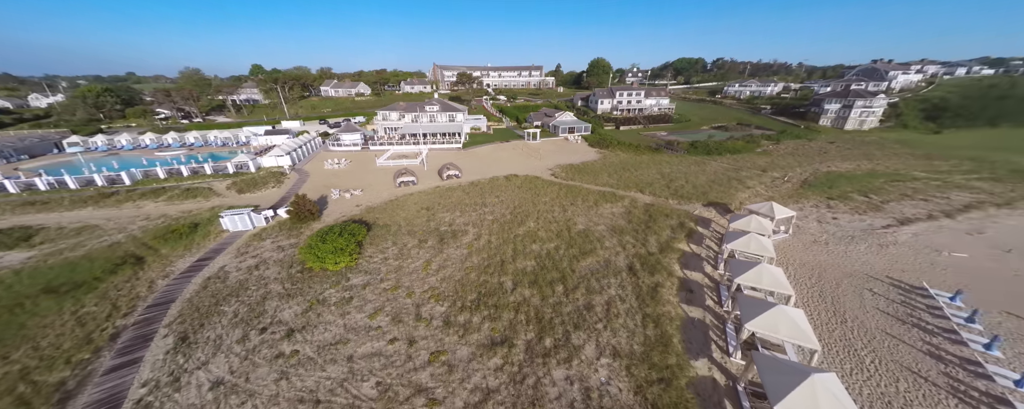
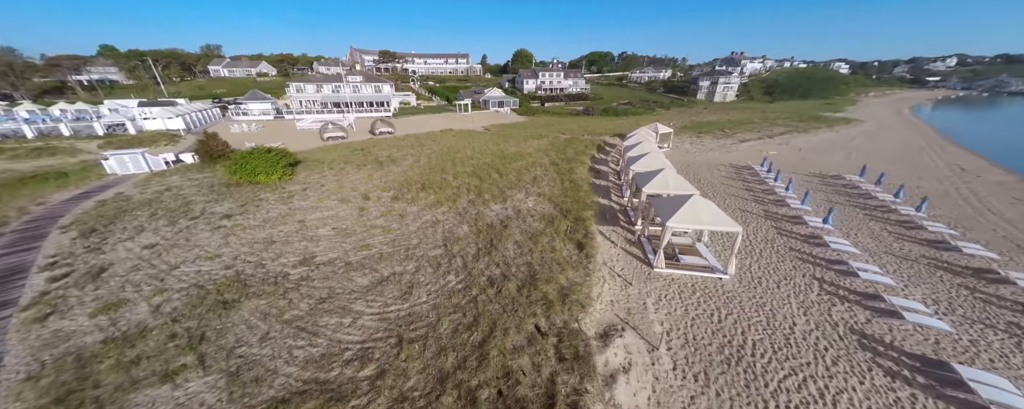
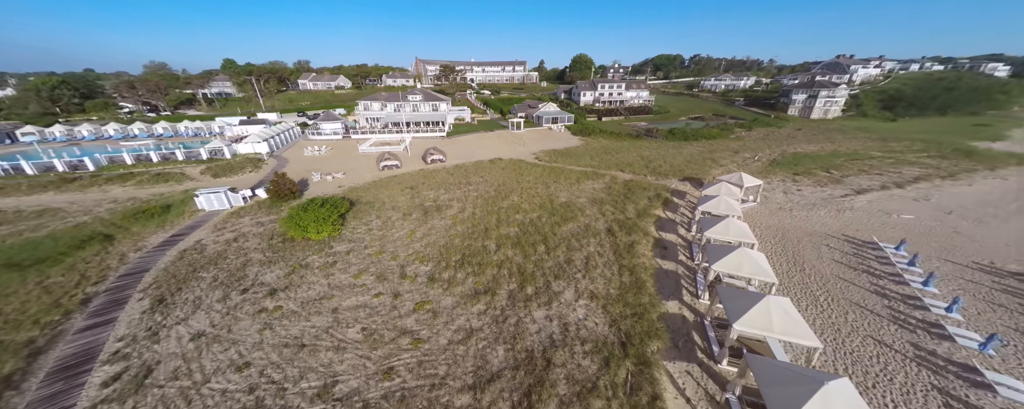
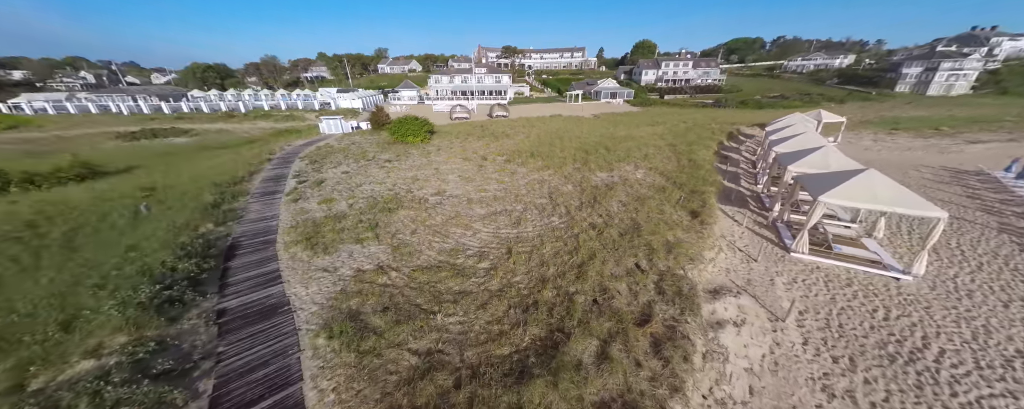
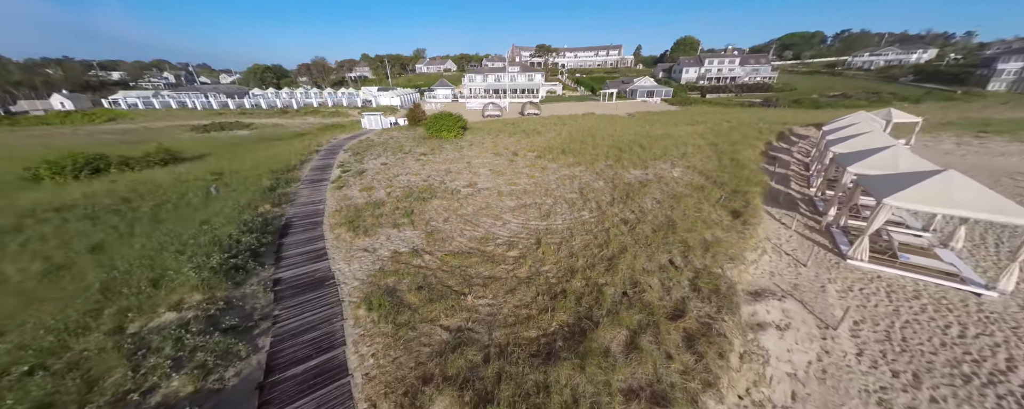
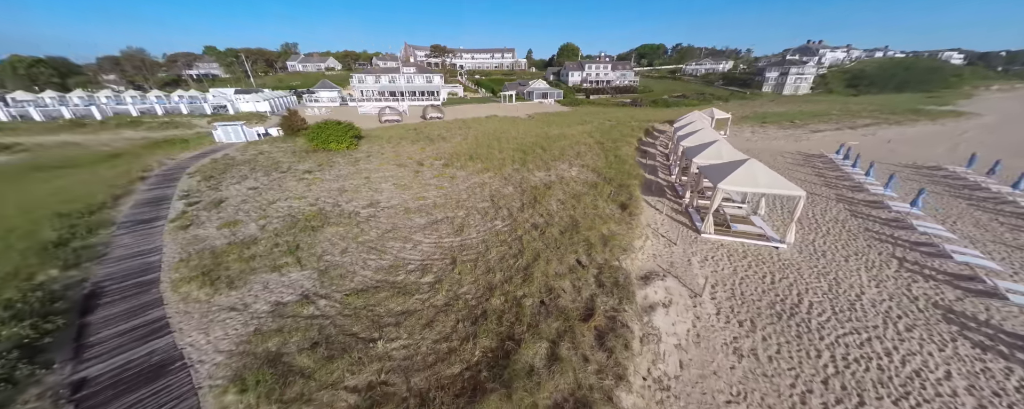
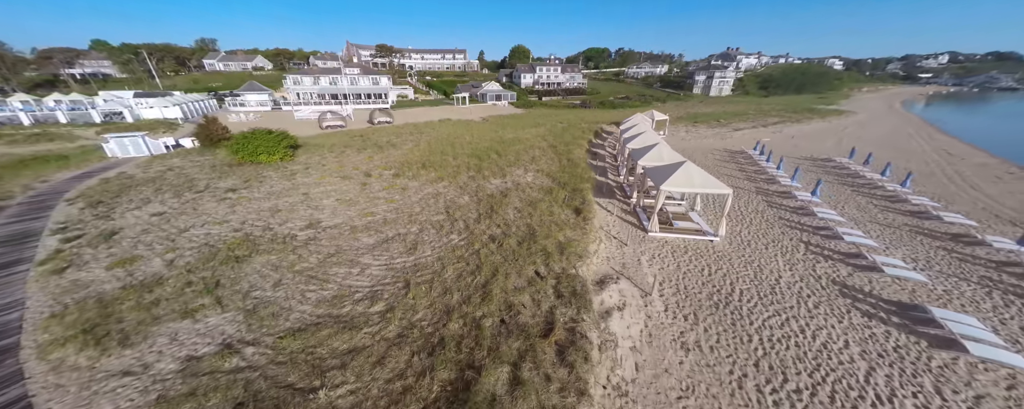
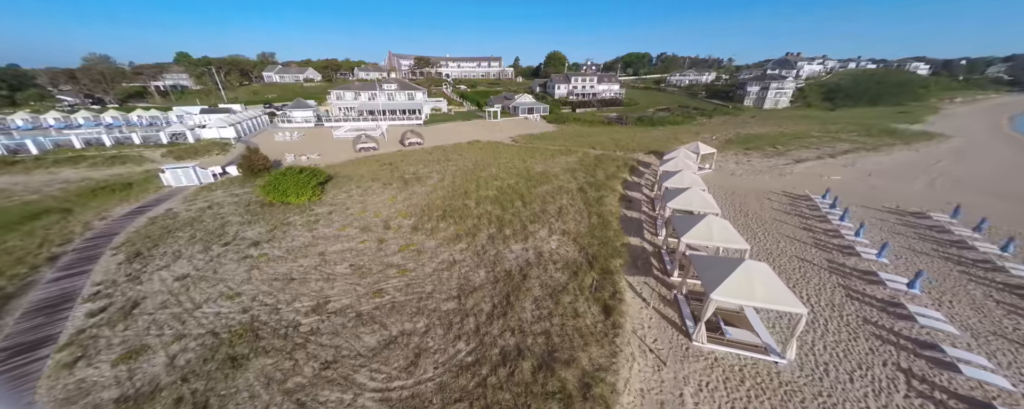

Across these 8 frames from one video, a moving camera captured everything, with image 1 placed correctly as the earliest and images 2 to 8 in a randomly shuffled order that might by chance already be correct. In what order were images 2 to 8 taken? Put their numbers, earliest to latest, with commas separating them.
3, 8, 2, 7, 6, 4, 5
